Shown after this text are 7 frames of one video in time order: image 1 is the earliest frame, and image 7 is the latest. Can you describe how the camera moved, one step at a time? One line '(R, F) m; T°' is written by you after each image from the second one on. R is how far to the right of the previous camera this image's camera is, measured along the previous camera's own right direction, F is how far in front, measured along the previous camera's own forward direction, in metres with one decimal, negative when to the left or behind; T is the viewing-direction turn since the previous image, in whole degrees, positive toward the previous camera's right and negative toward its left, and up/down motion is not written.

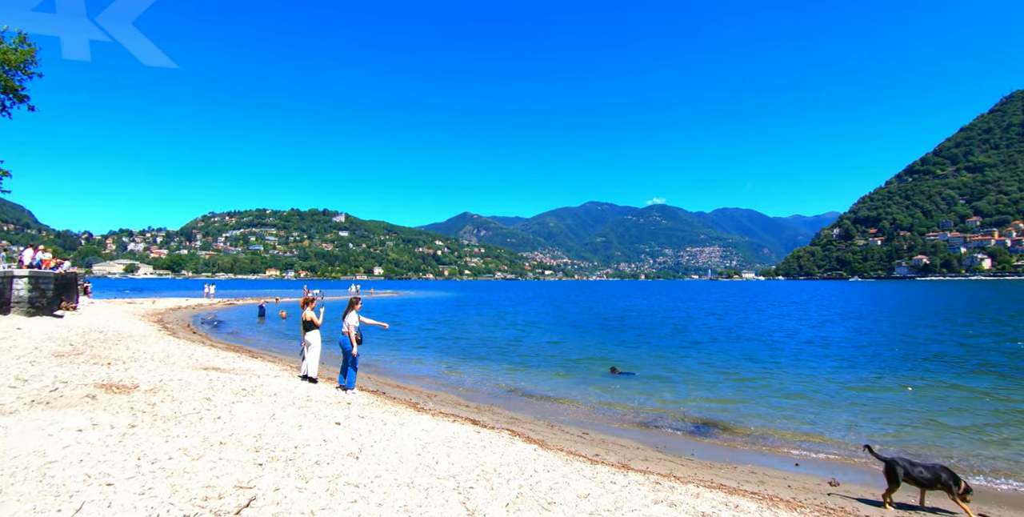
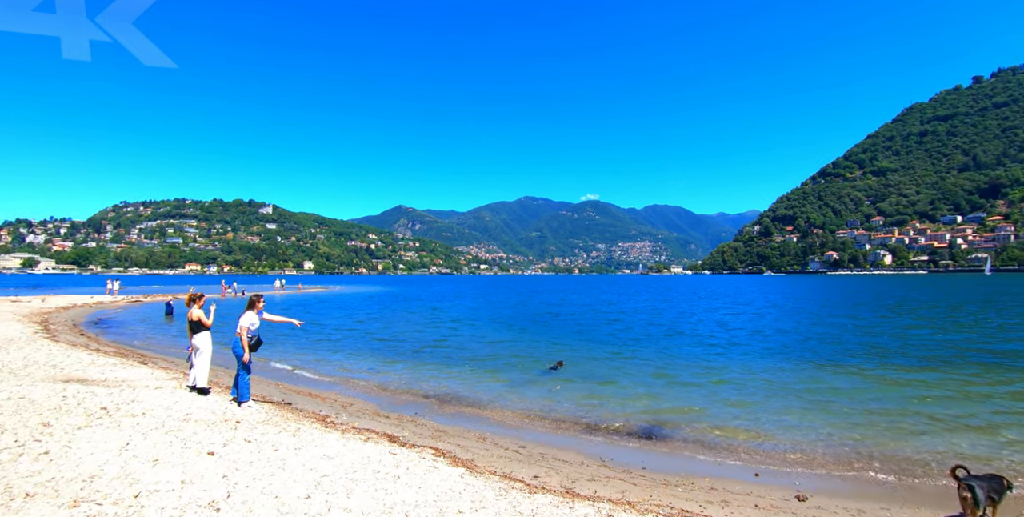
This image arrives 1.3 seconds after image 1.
(+0.2, +1.5) m; +7°
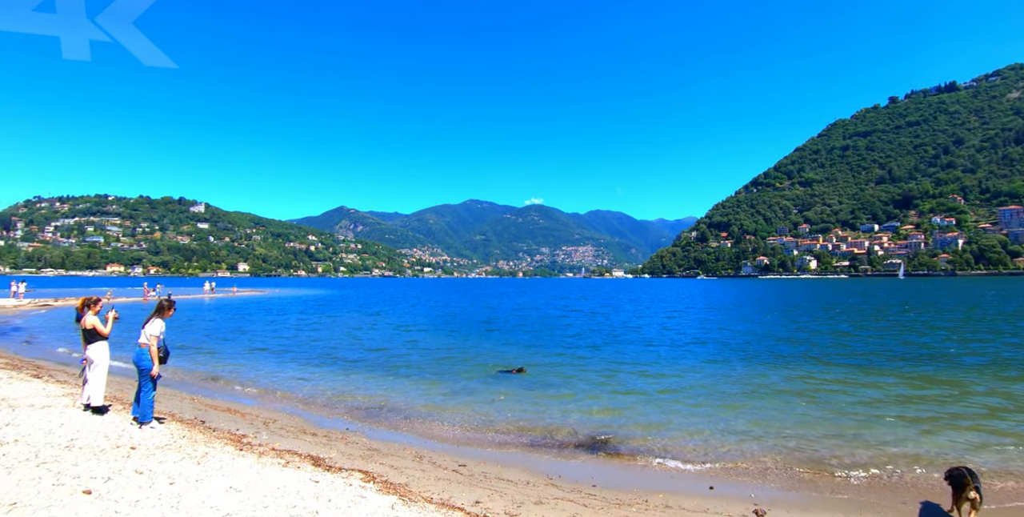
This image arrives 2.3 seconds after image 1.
(+0.1, +0.7) m; +6°
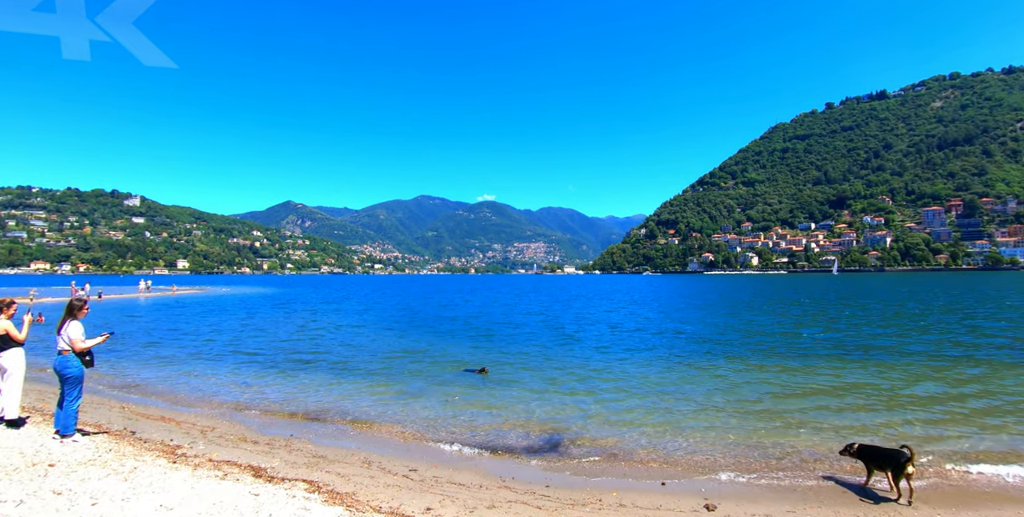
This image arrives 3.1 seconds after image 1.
(0.0, +0.1) m; +5°
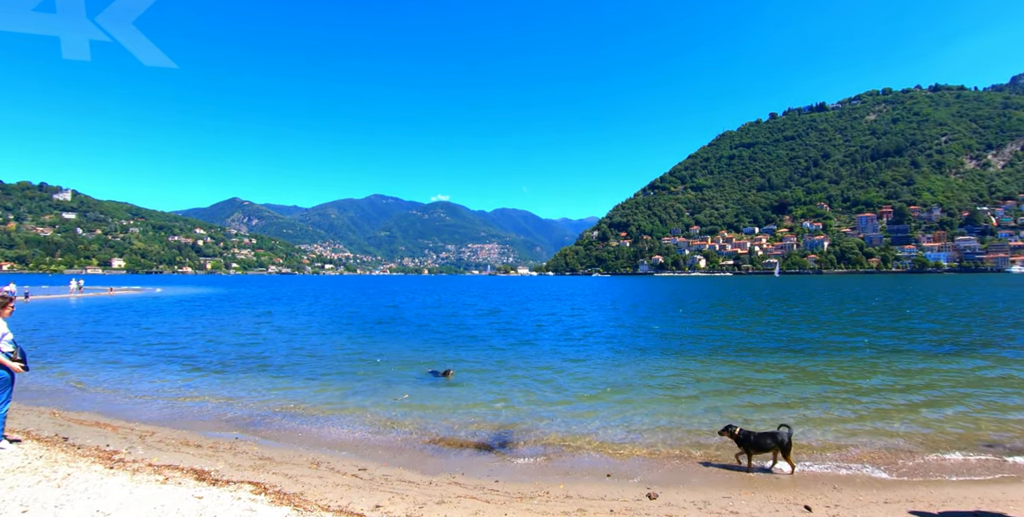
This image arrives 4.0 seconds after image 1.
(+0.1, -0.2) m; +5°
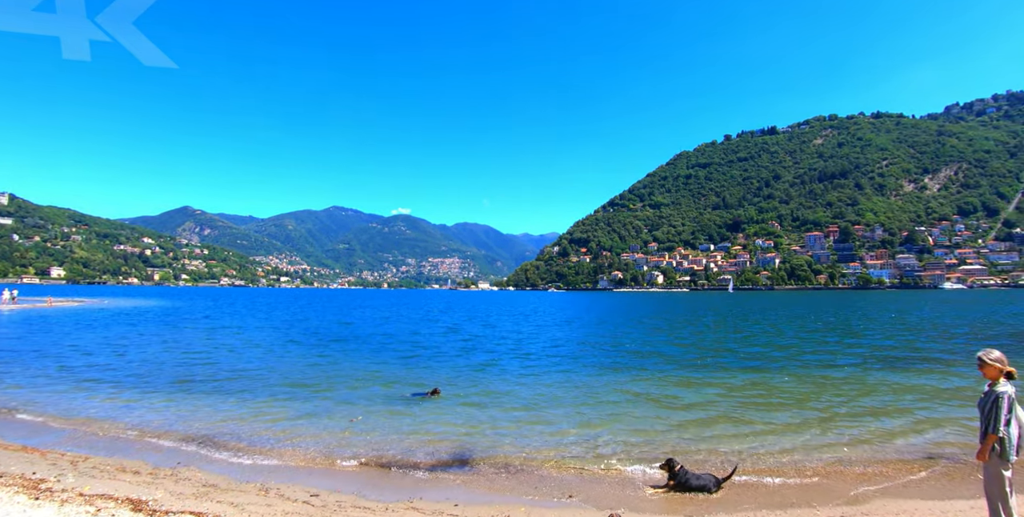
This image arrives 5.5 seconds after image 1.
(0.0, +0.1) m; +4°
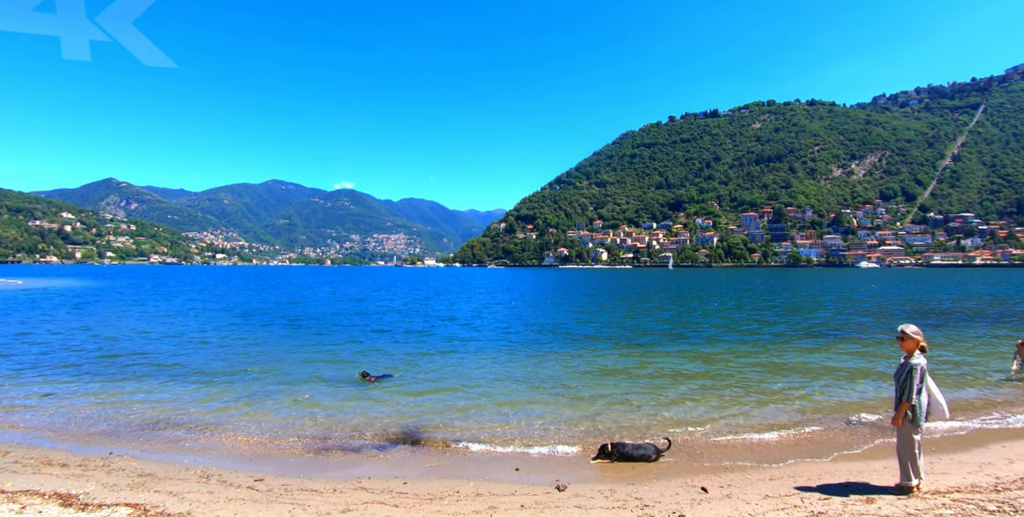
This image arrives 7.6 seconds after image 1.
(-0.1, 0.0) m; +6°
